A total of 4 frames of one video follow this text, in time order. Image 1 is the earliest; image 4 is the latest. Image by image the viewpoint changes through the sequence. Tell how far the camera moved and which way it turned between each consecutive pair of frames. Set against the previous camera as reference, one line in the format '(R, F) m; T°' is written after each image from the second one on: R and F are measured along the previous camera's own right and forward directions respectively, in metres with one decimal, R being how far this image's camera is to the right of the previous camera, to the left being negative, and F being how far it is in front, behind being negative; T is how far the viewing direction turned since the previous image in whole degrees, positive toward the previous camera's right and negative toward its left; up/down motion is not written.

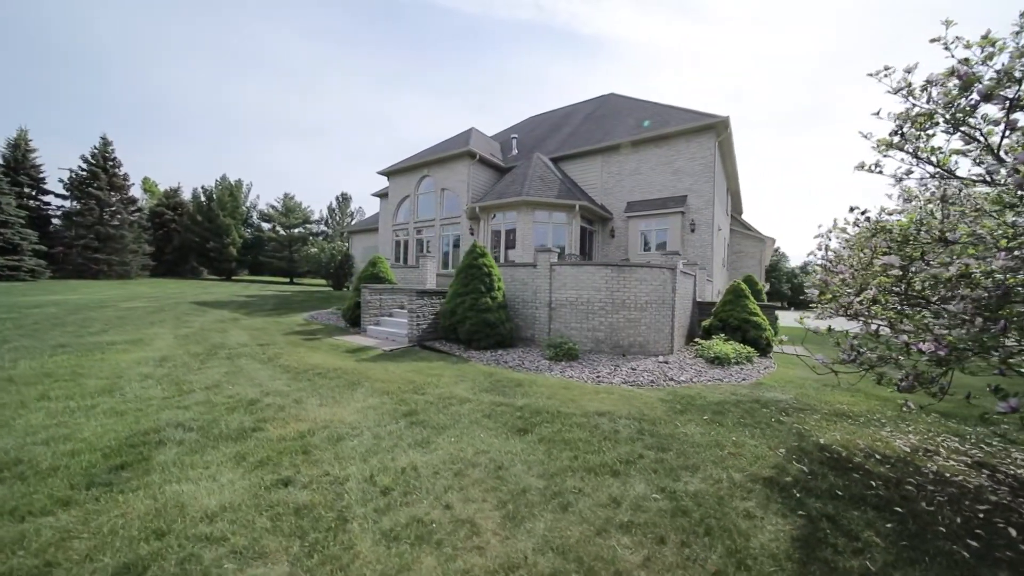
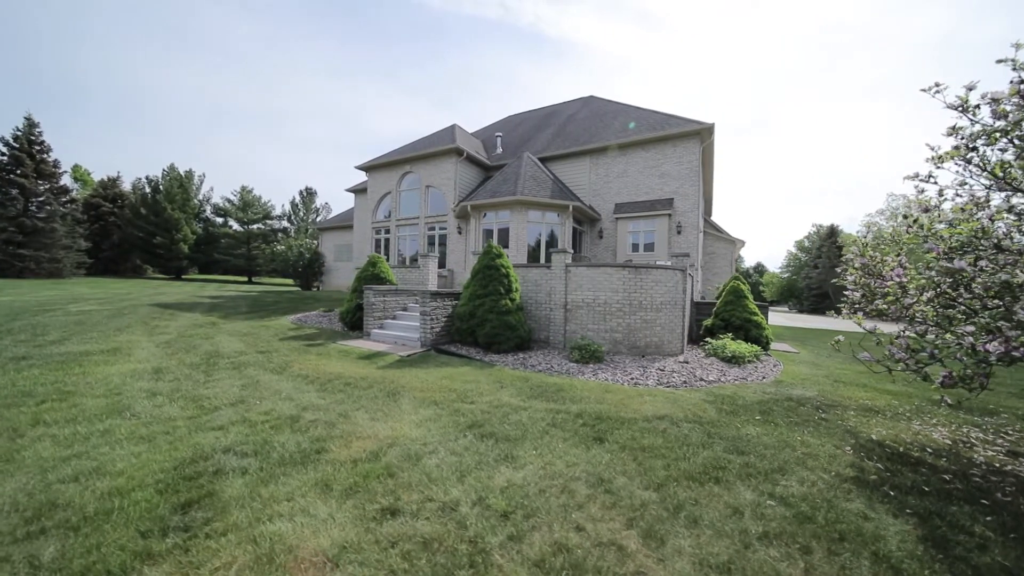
(-1.1, +0.2) m; +6°
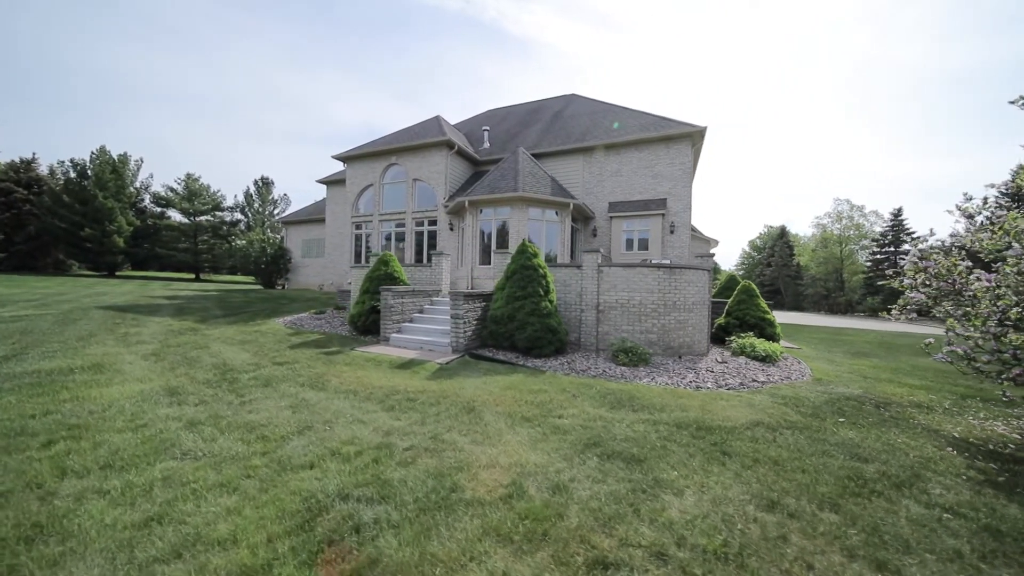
(-1.5, +0.5) m; +6°
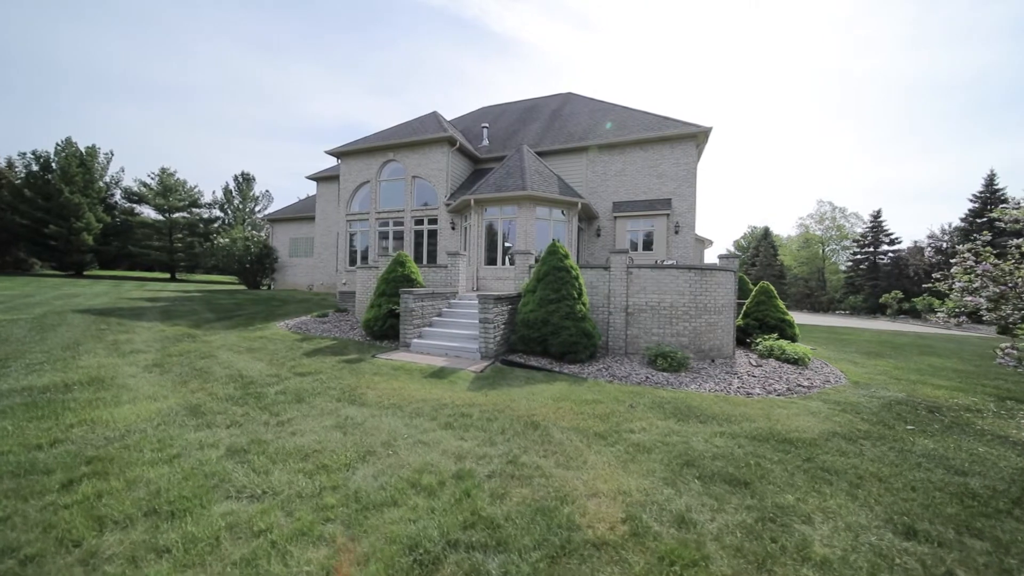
(-0.9, +0.4) m; +3°
